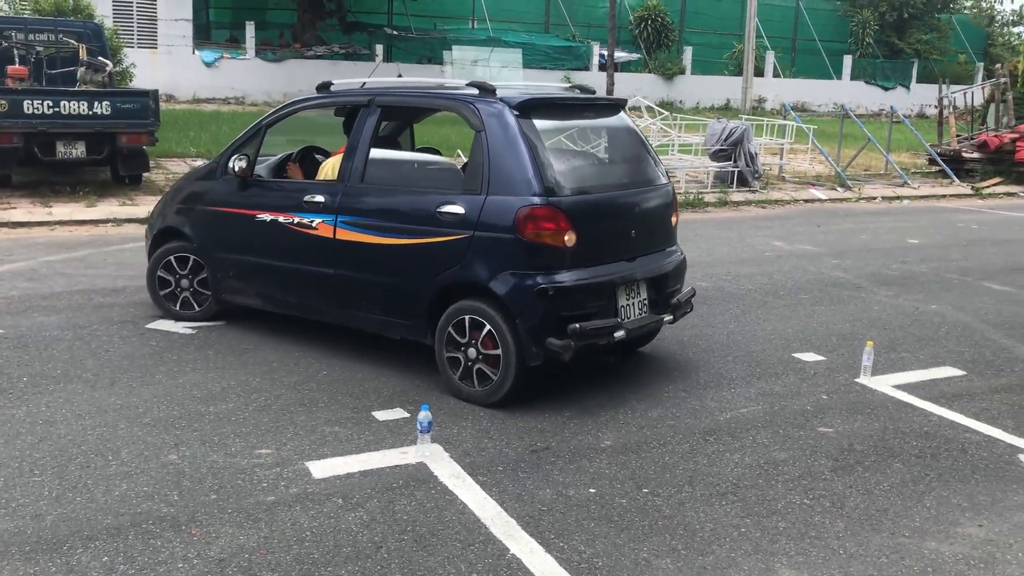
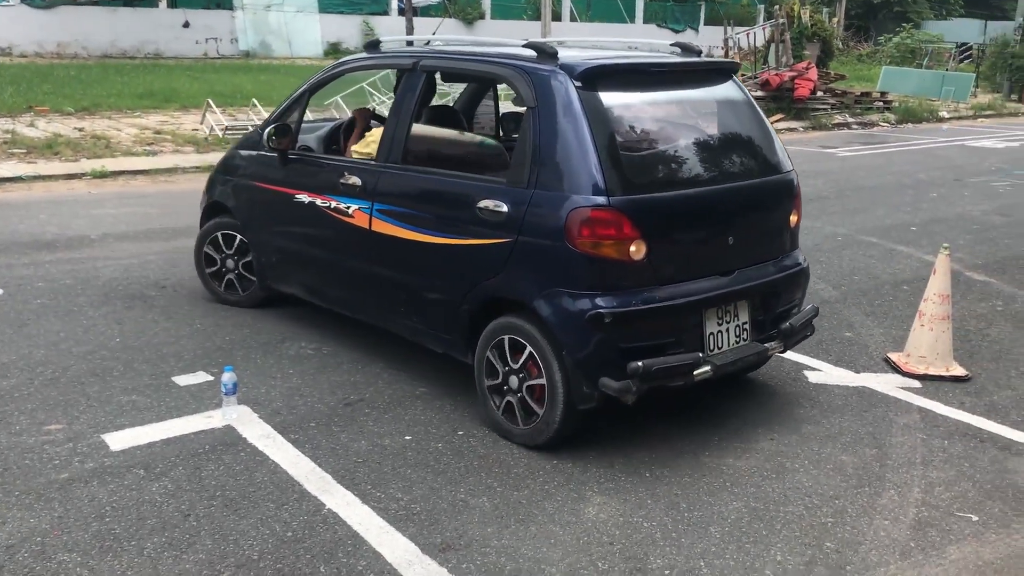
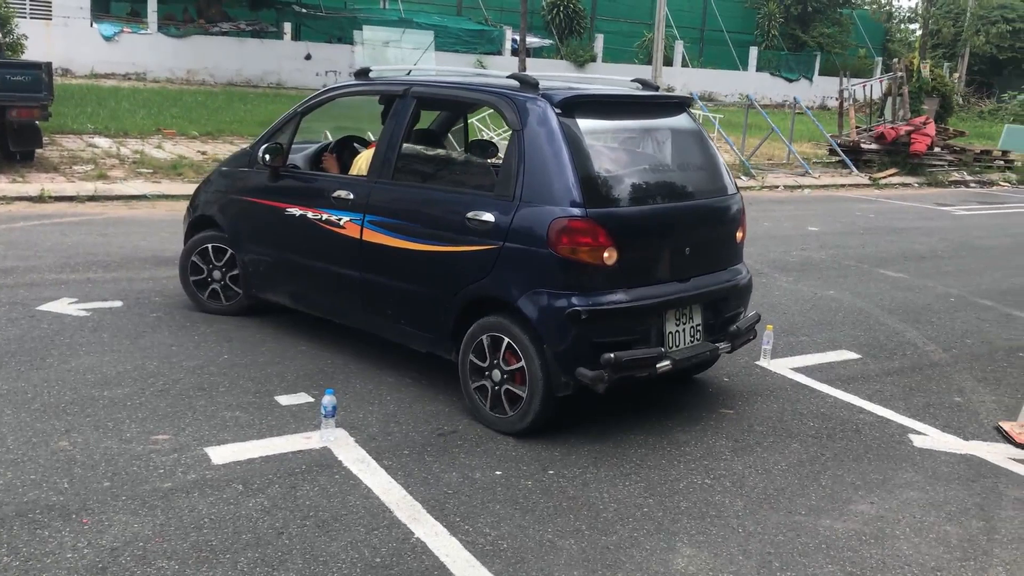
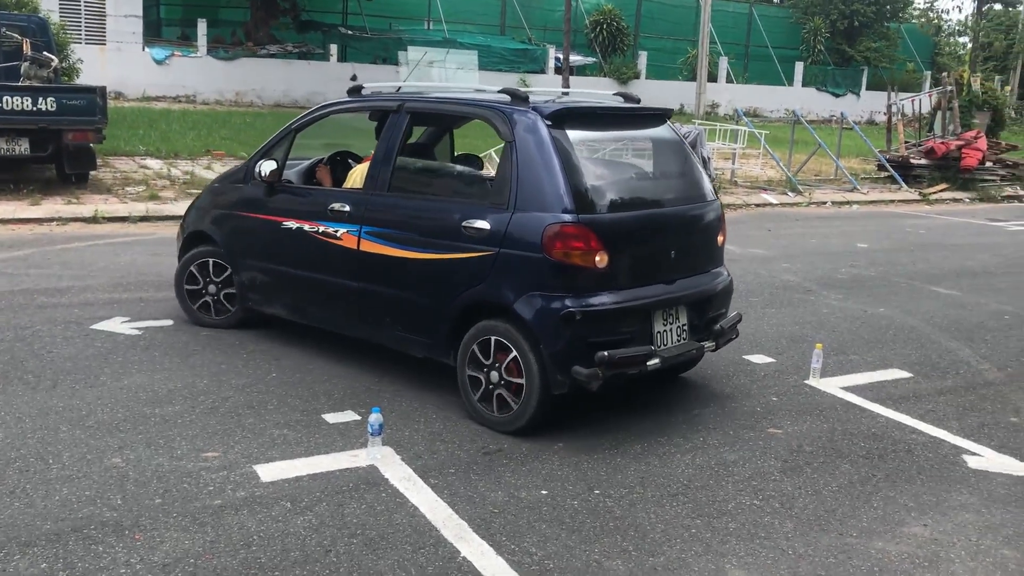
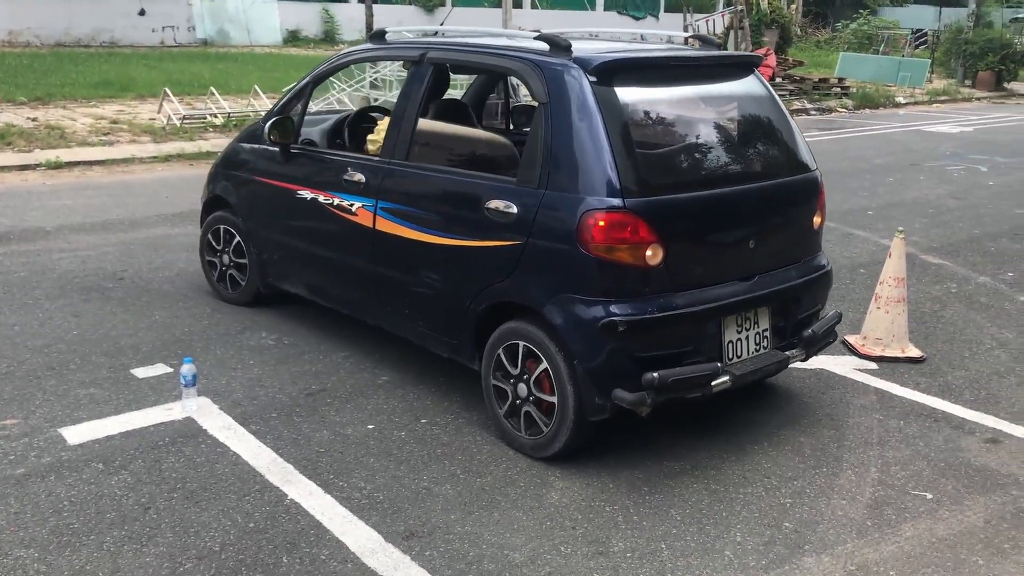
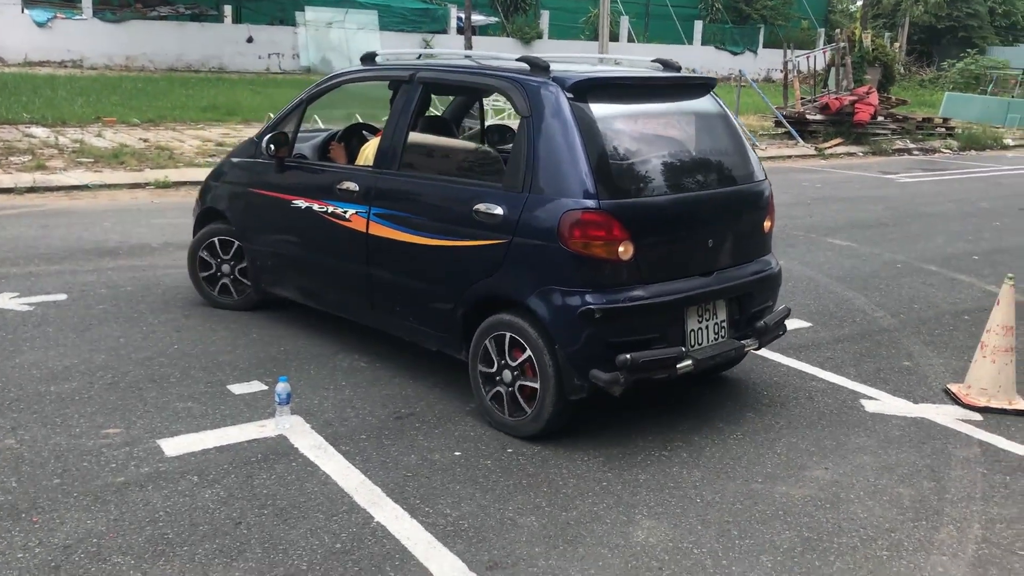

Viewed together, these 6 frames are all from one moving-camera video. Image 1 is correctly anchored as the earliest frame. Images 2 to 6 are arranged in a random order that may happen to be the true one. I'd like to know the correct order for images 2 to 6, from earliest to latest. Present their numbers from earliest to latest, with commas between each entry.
4, 3, 6, 2, 5
